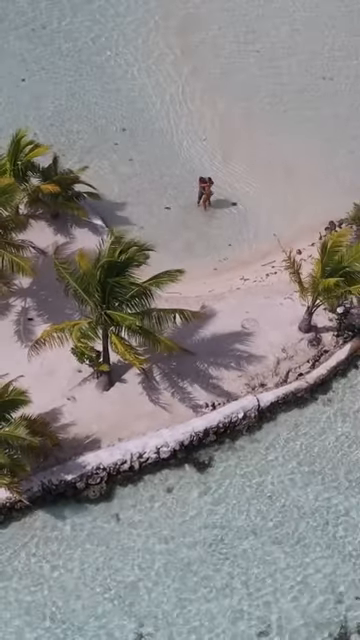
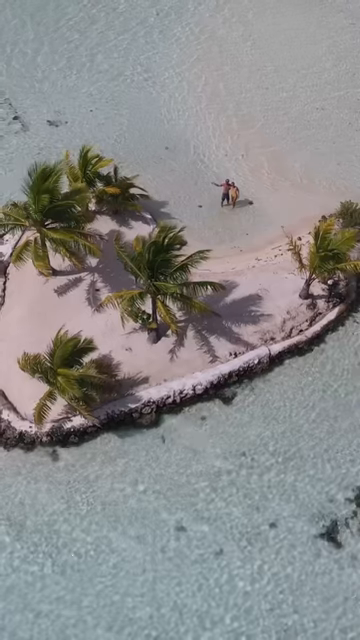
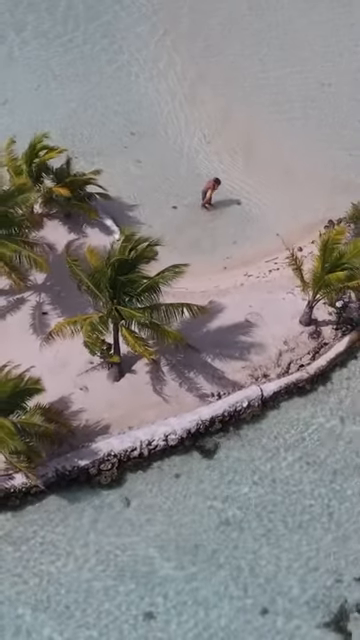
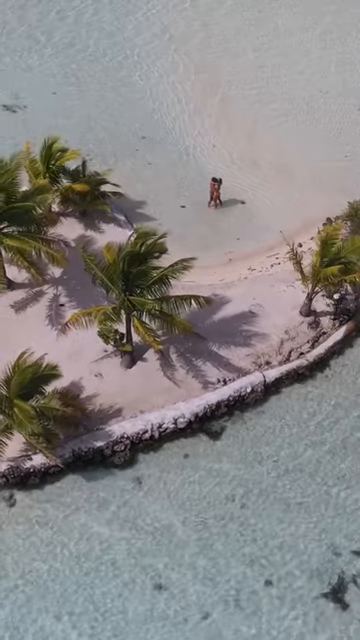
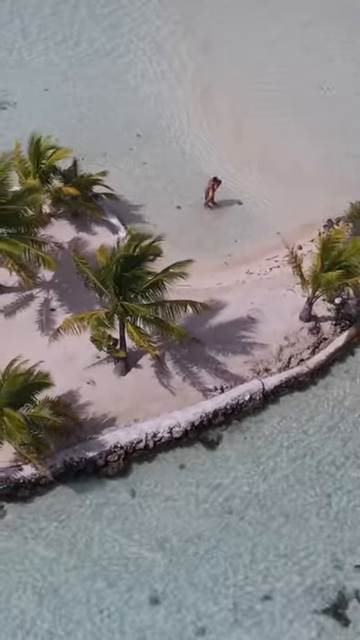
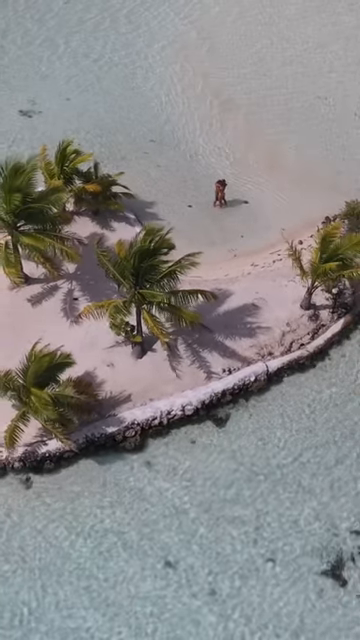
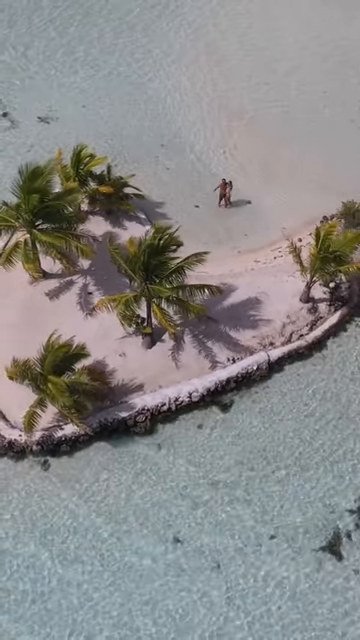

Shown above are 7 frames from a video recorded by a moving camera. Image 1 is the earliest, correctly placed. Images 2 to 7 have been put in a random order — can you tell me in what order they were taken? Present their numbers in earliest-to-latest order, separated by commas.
3, 5, 4, 6, 7, 2
